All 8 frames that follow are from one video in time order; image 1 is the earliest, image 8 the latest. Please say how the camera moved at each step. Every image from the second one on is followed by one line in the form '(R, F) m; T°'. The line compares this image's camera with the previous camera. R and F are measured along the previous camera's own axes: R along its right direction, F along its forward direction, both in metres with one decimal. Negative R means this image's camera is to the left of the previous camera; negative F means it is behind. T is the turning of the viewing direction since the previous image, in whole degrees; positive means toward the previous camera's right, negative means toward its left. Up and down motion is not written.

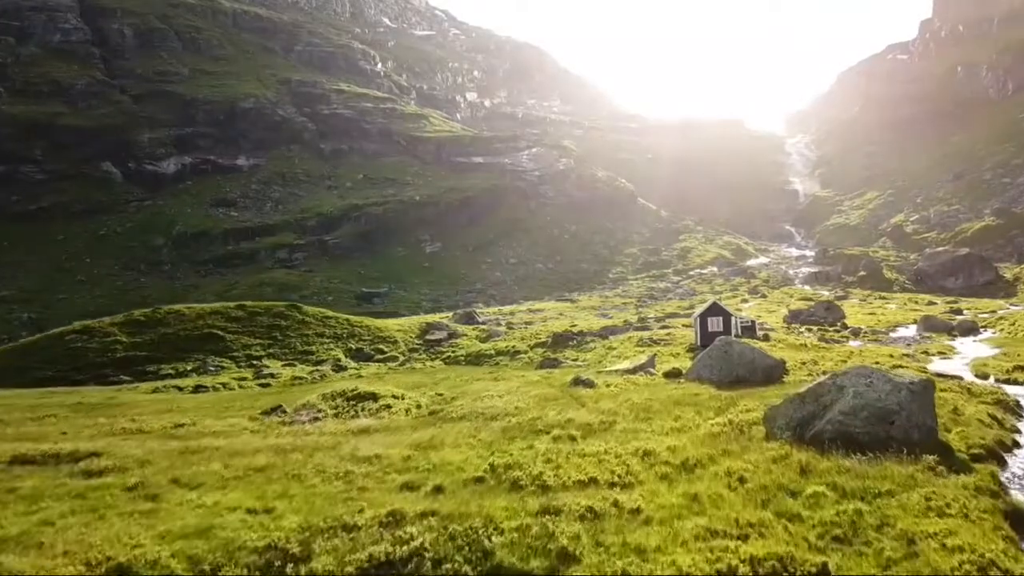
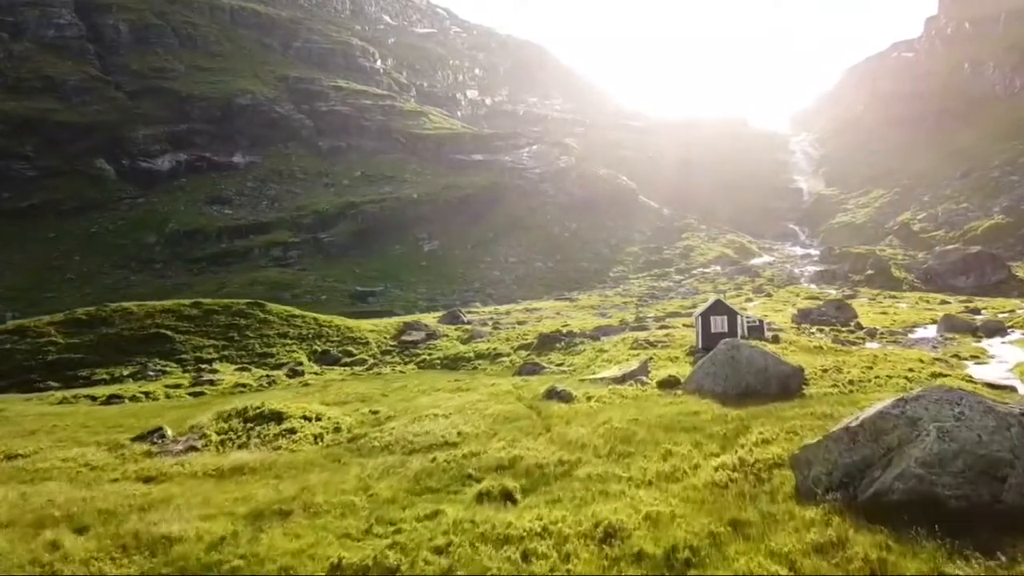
(+1.0, +4.0) m; 0°
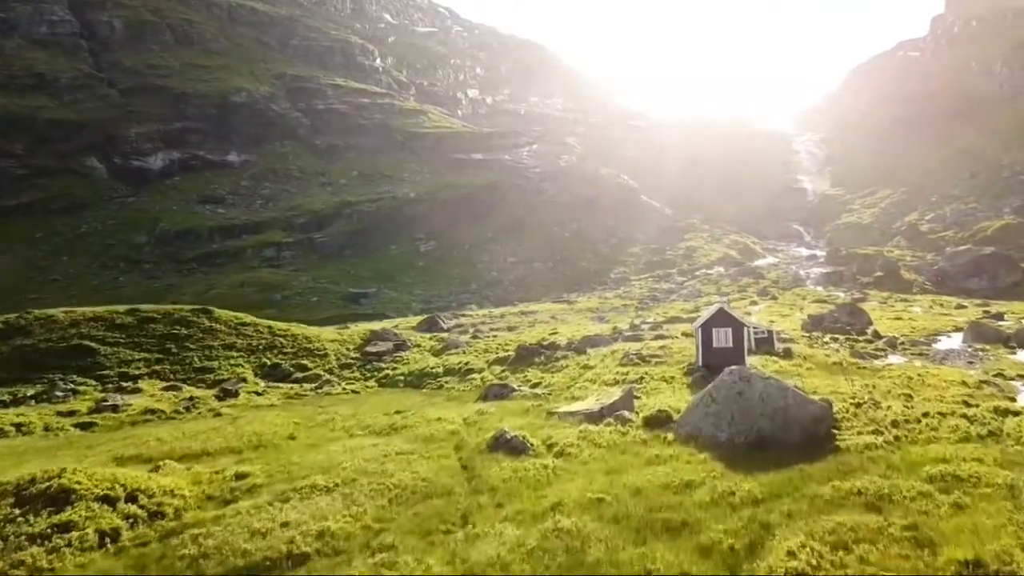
(+1.2, +4.5) m; 0°
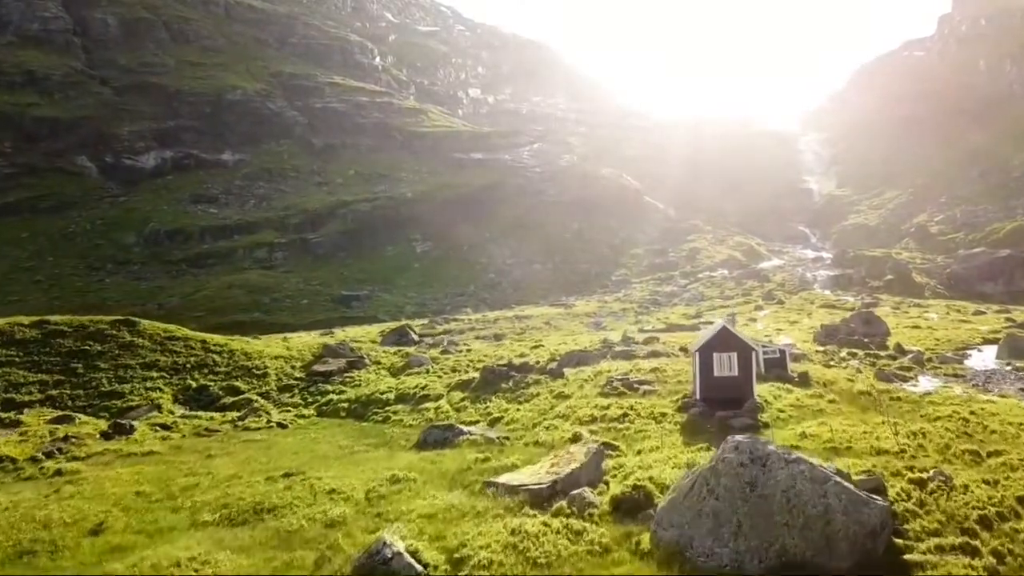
(+1.4, +4.9) m; 0°
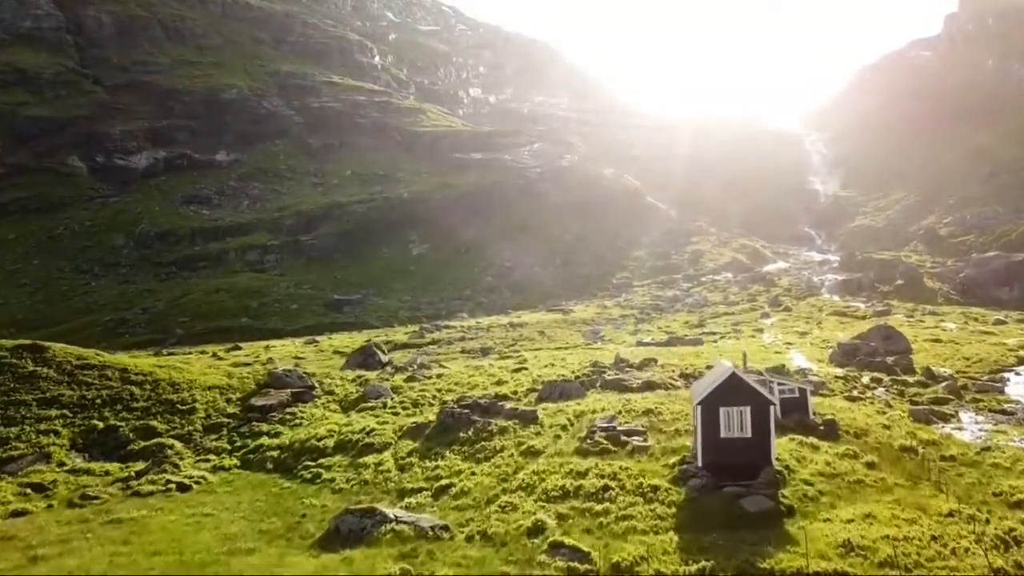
(+1.1, +4.6) m; 0°
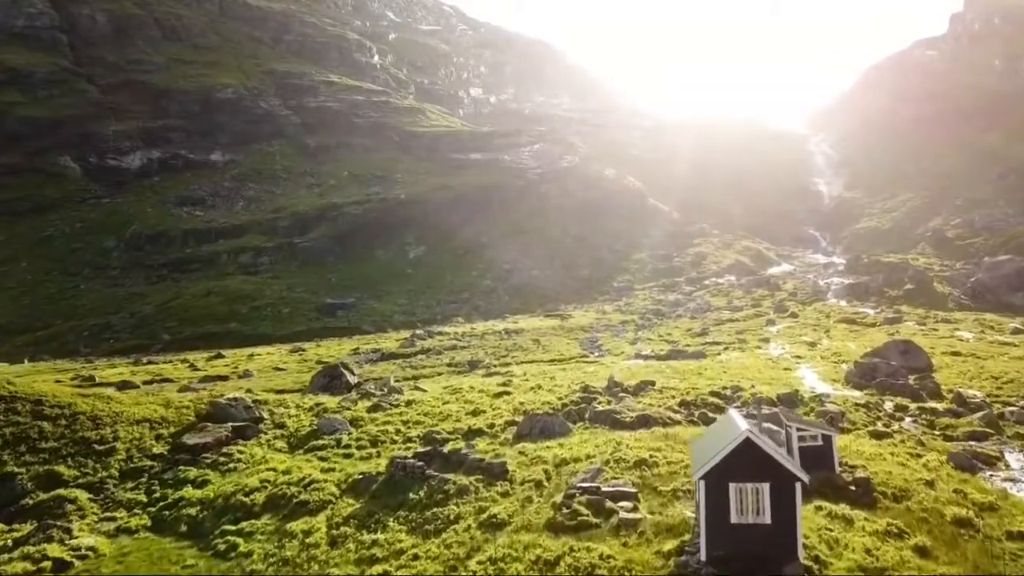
(+0.9, +3.7) m; 0°
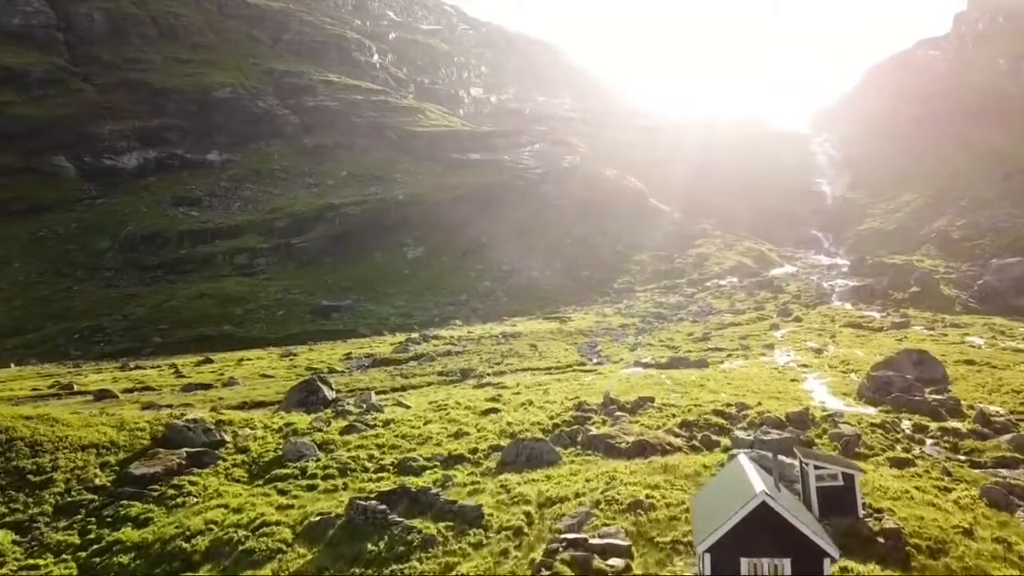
(+0.5, +2.3) m; 0°
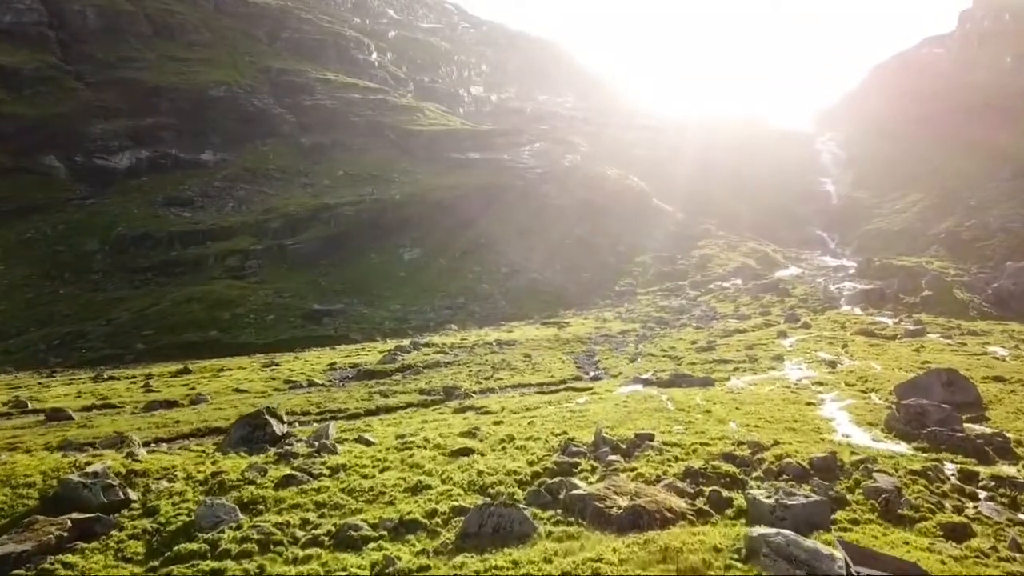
(+0.9, +4.3) m; 0°
